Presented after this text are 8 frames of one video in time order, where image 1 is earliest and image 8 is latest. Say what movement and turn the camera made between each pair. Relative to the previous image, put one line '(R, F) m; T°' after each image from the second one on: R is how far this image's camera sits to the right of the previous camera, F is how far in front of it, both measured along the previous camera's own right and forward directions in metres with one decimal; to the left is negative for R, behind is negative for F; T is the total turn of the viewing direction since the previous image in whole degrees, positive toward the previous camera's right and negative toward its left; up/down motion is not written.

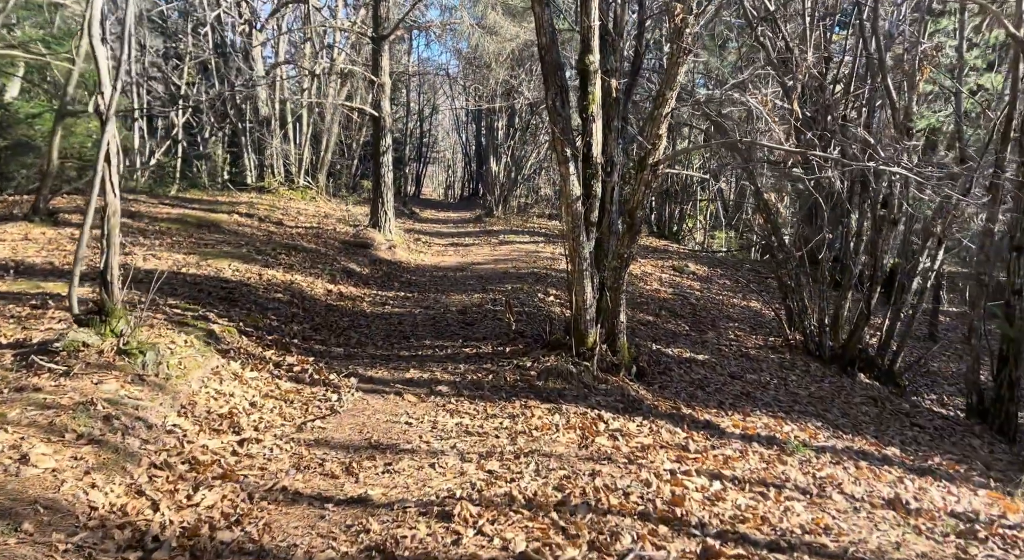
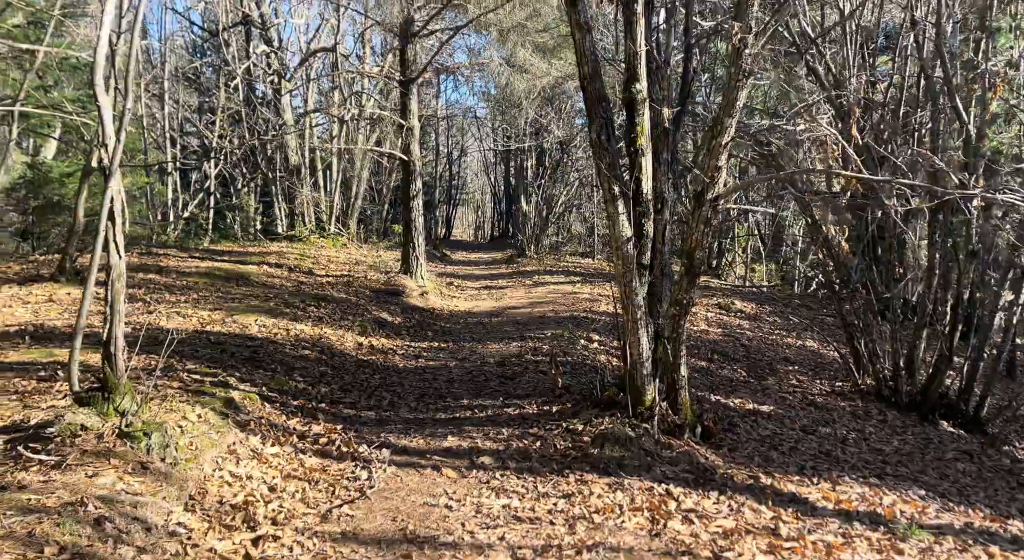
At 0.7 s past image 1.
(-0.1, +0.8) m; -2°
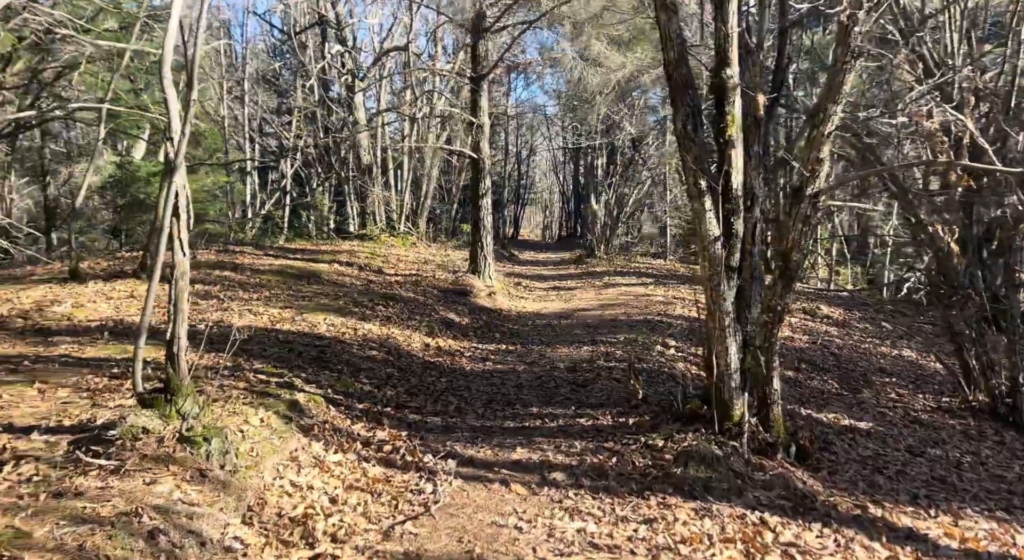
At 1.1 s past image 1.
(-0.1, +0.4) m; -5°
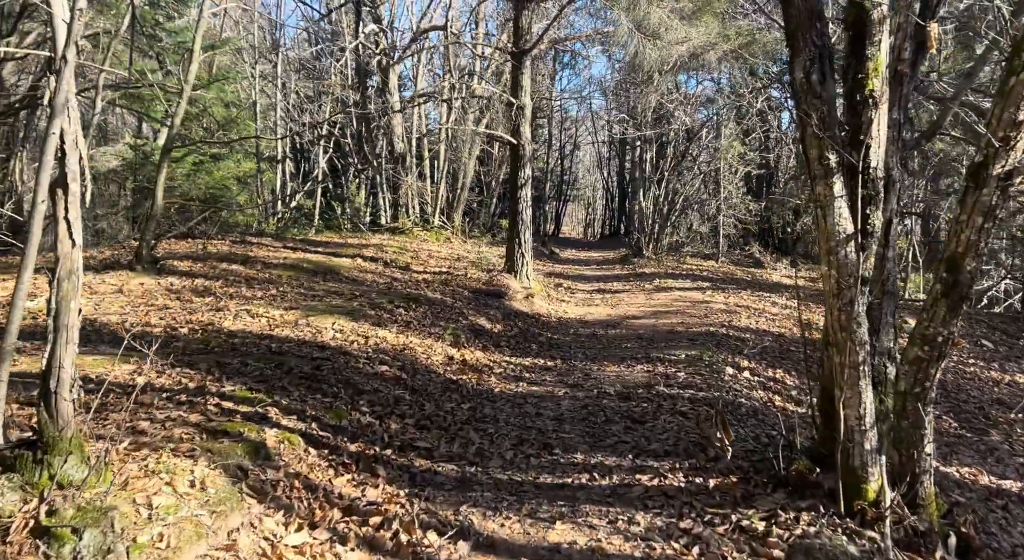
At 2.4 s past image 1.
(0.0, +1.9) m; -3°
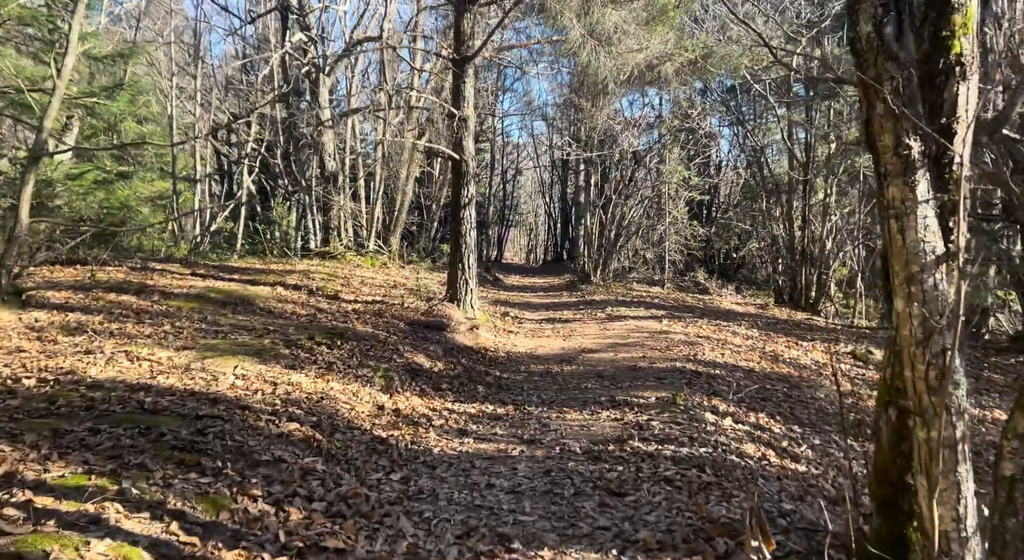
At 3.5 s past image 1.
(0.0, +1.6) m; +4°
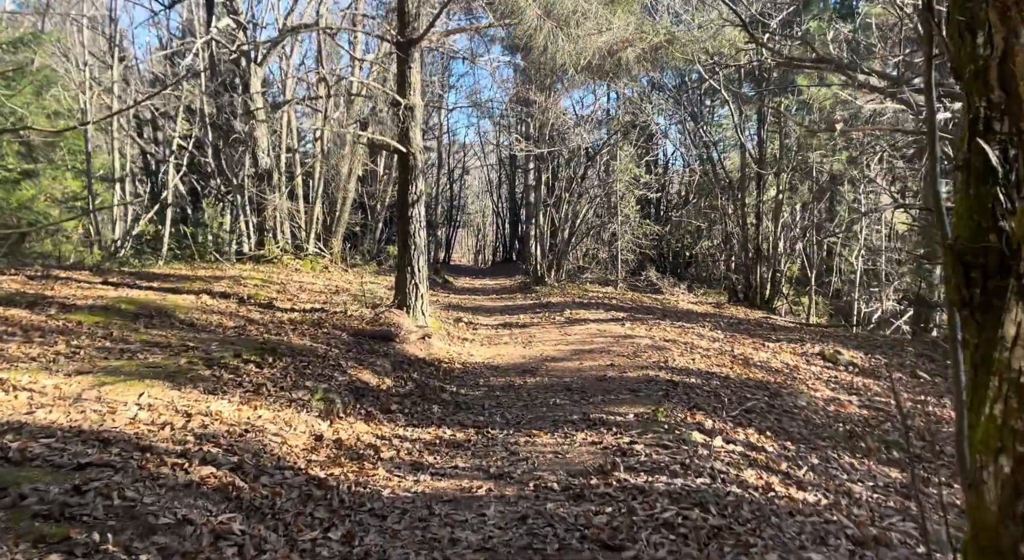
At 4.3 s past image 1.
(-0.1, +1.1) m; +4°
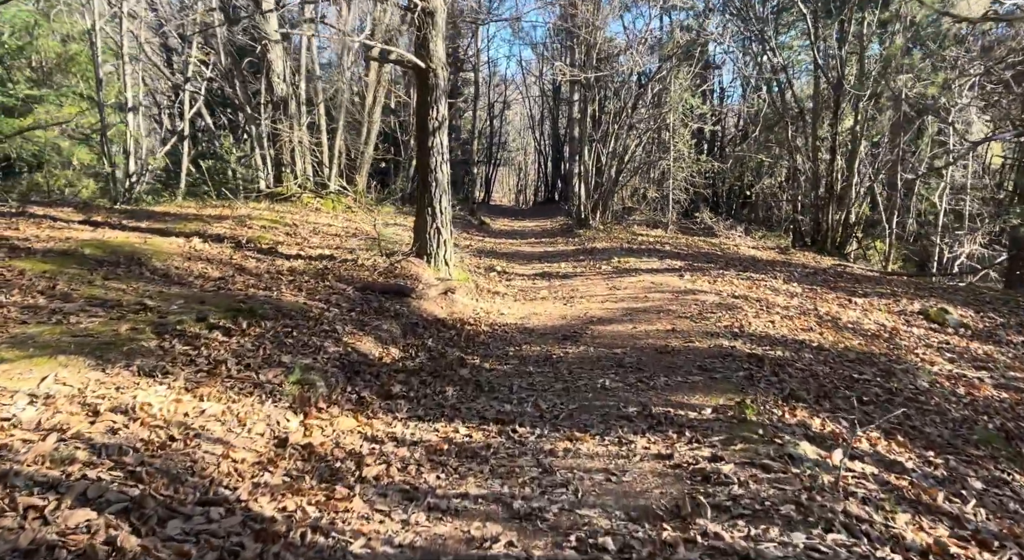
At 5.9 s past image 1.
(0.0, +2.1) m; -3°
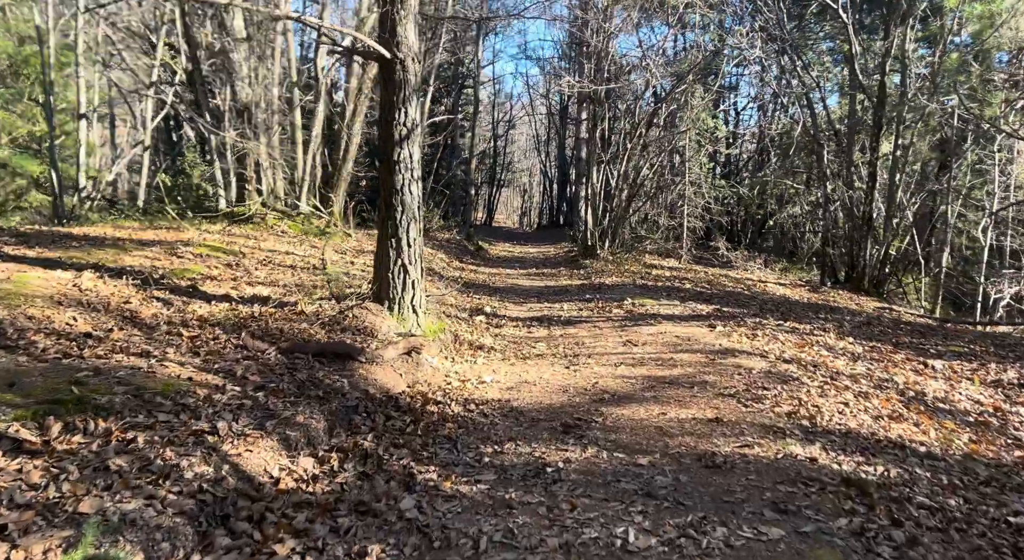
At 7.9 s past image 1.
(+0.2, +2.6) m; 0°
